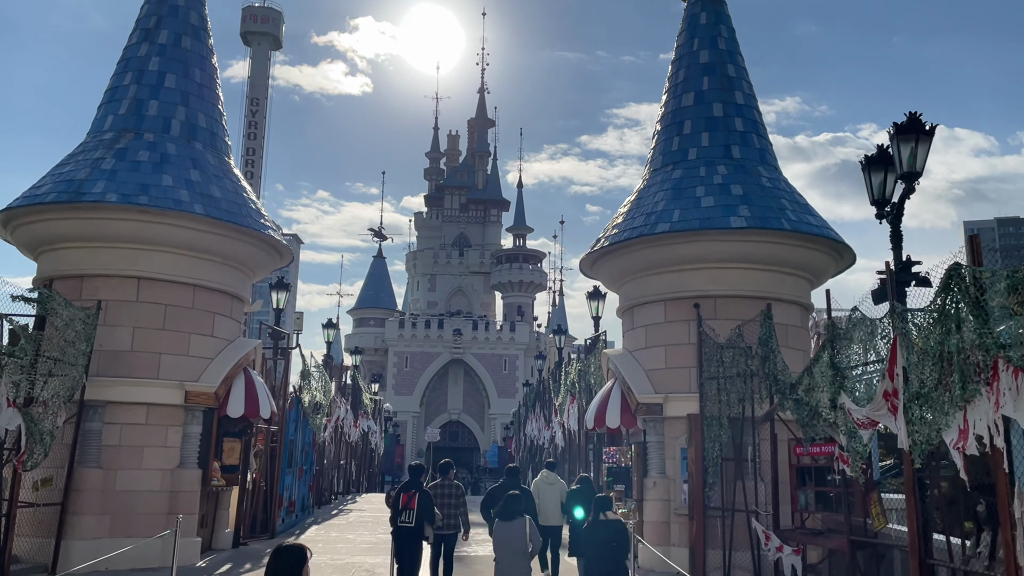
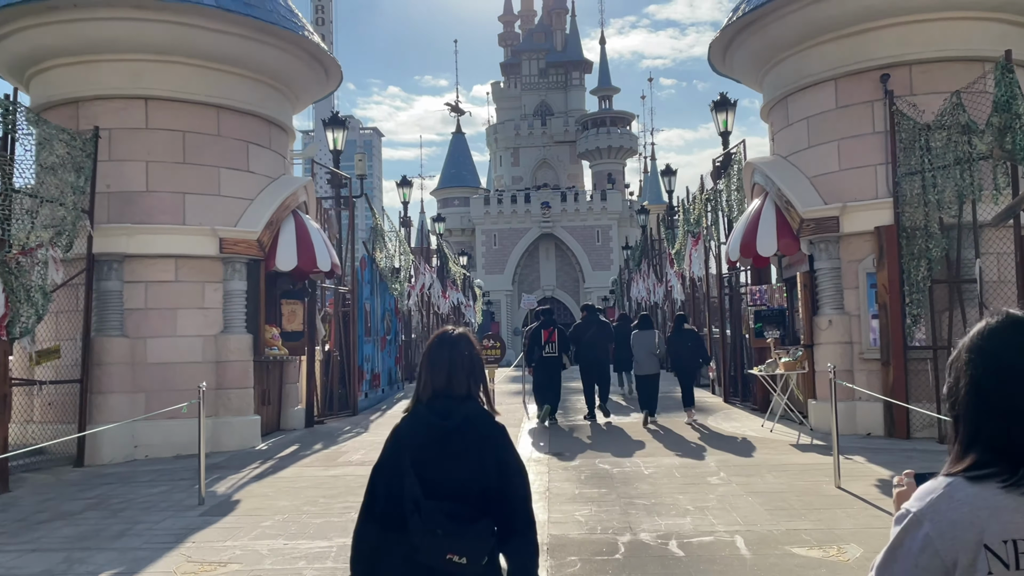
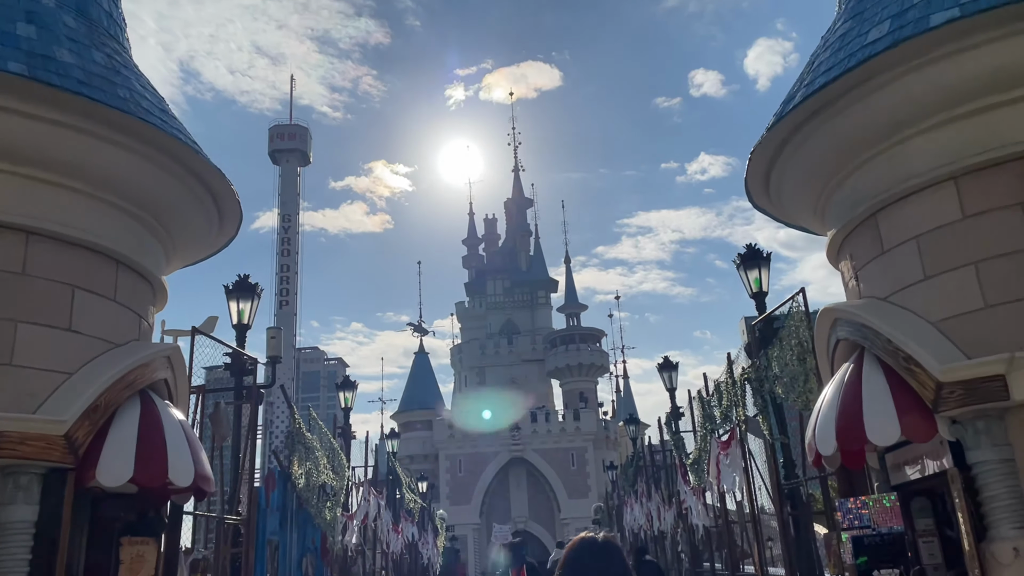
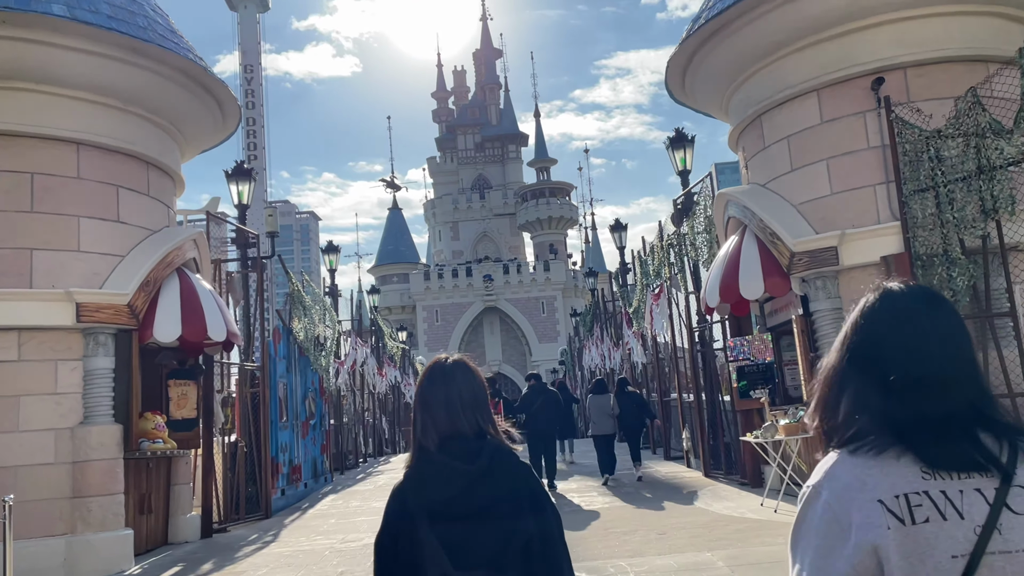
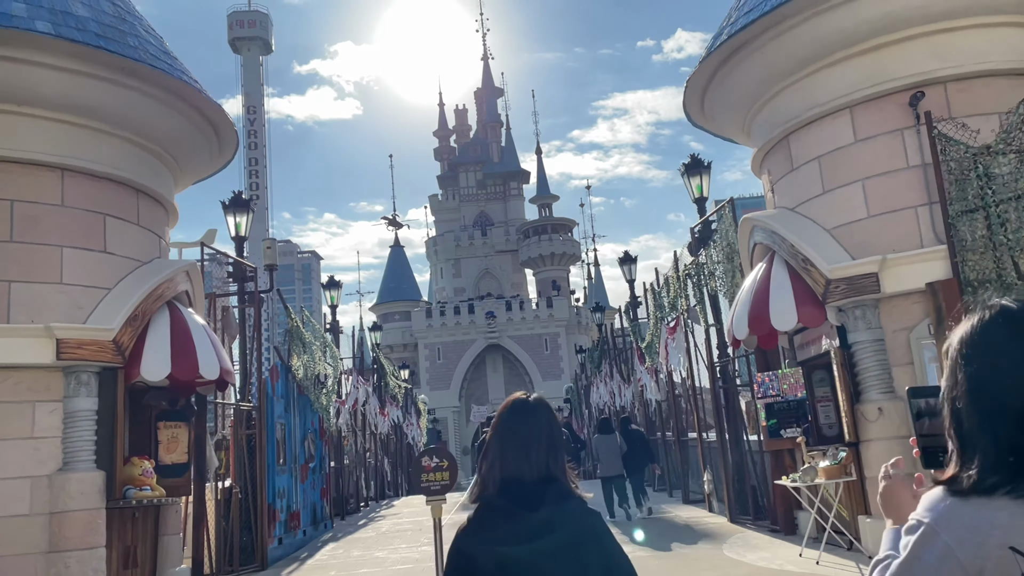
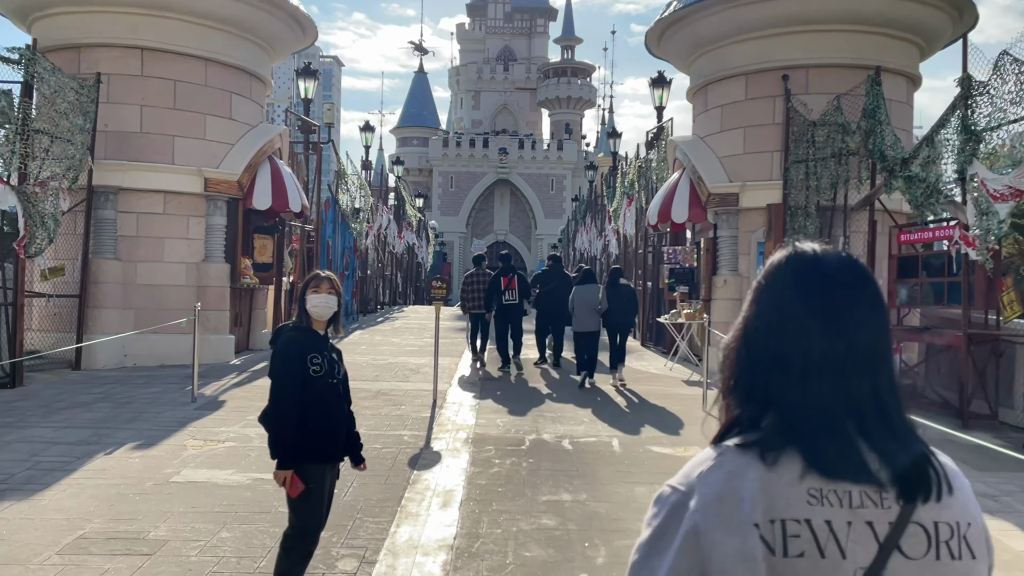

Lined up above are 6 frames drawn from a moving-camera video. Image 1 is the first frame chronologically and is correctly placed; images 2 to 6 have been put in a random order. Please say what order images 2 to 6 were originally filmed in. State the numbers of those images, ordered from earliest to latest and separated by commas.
6, 2, 4, 5, 3
